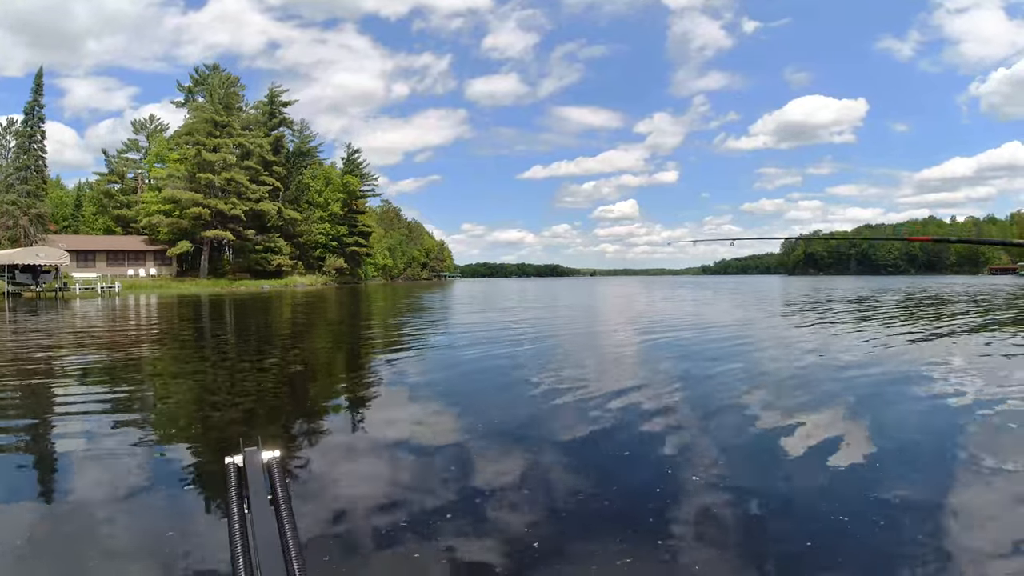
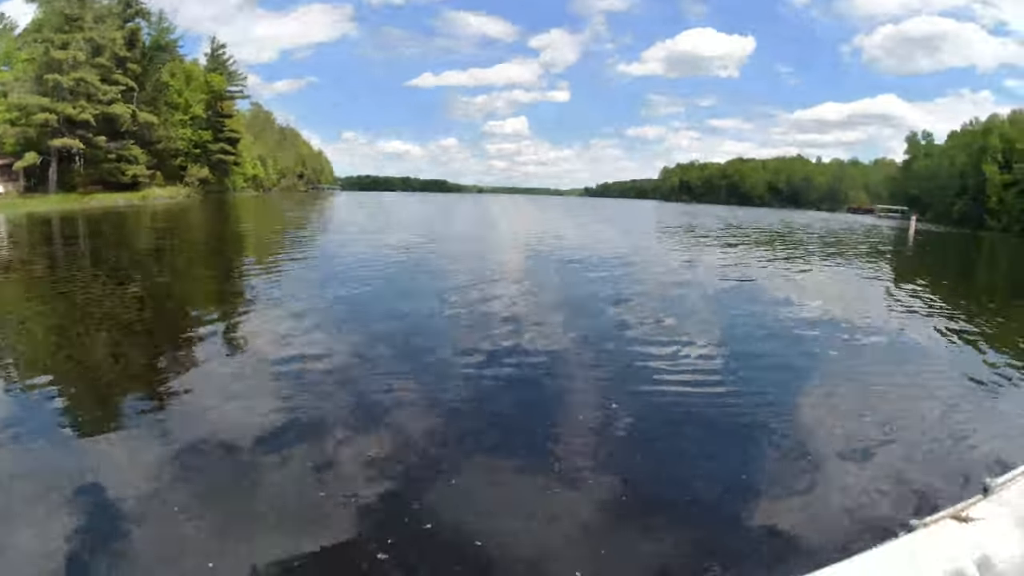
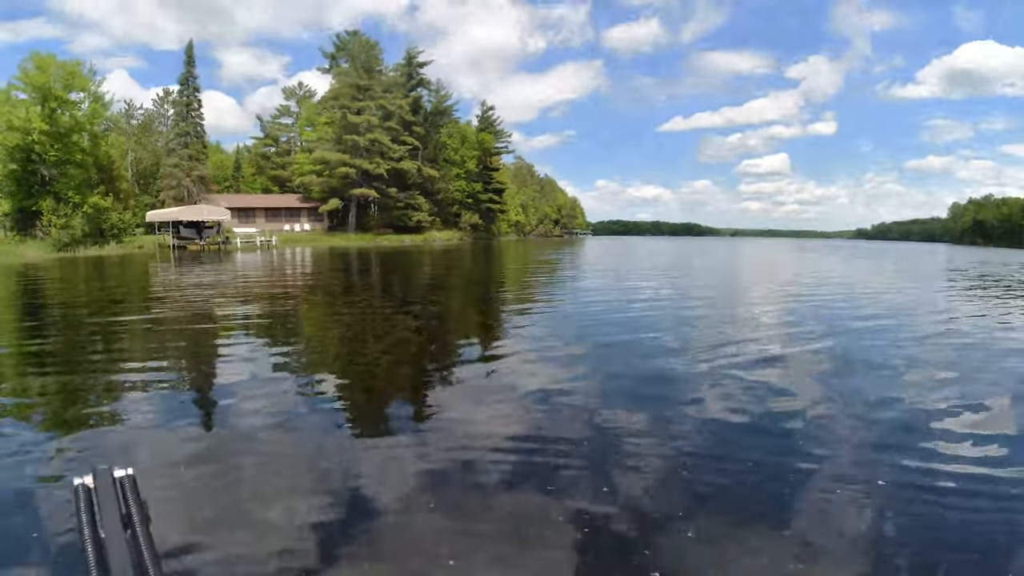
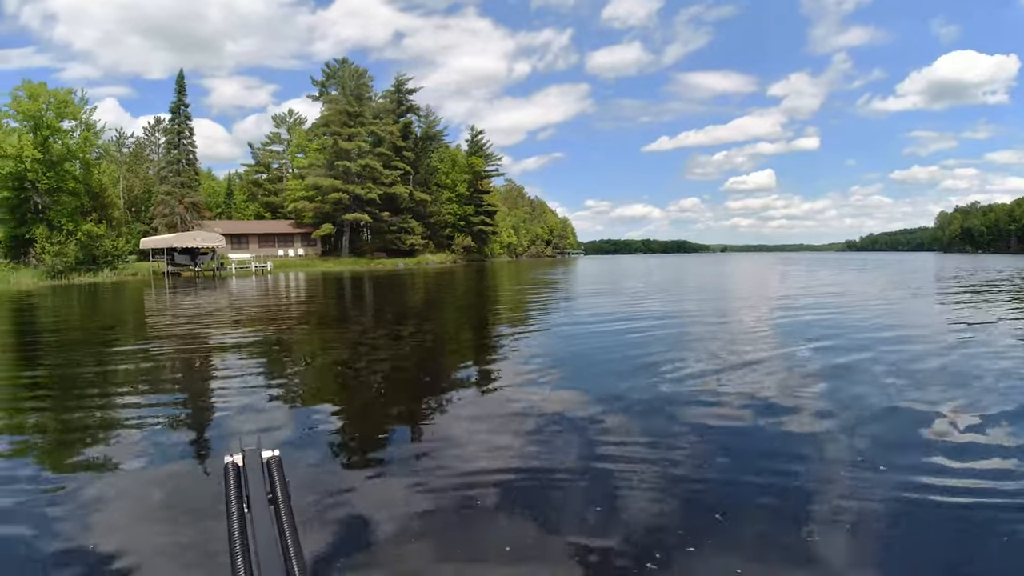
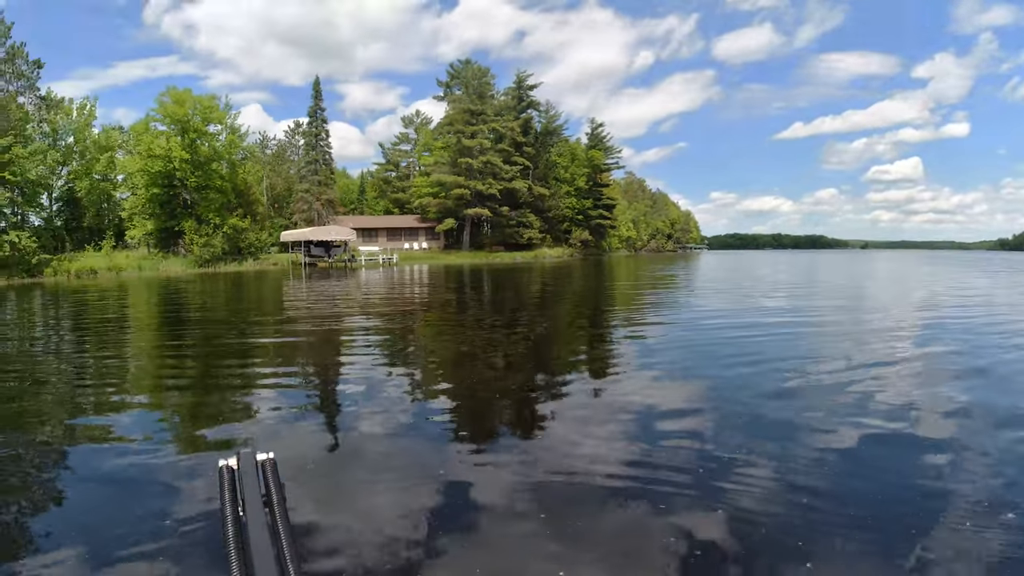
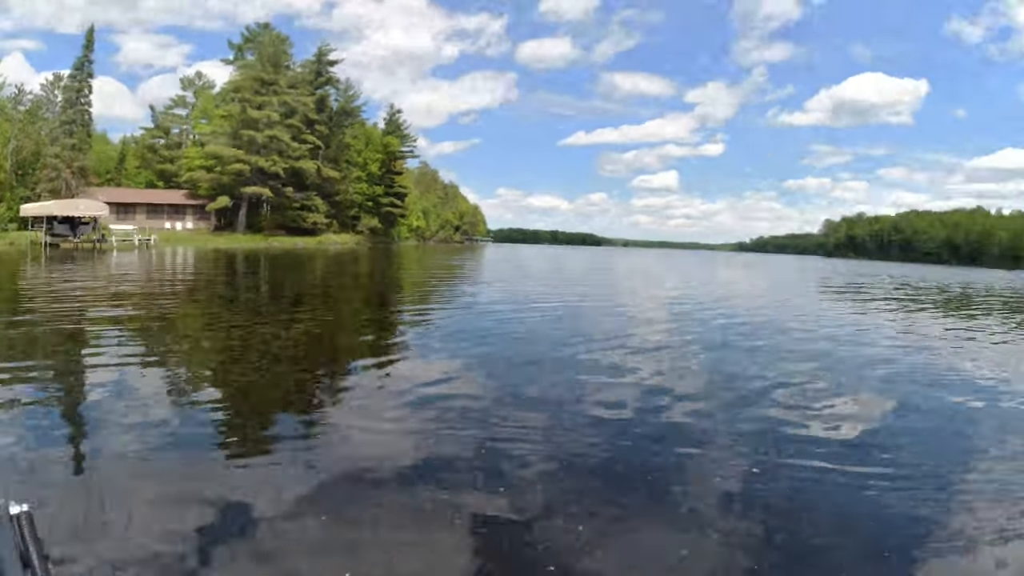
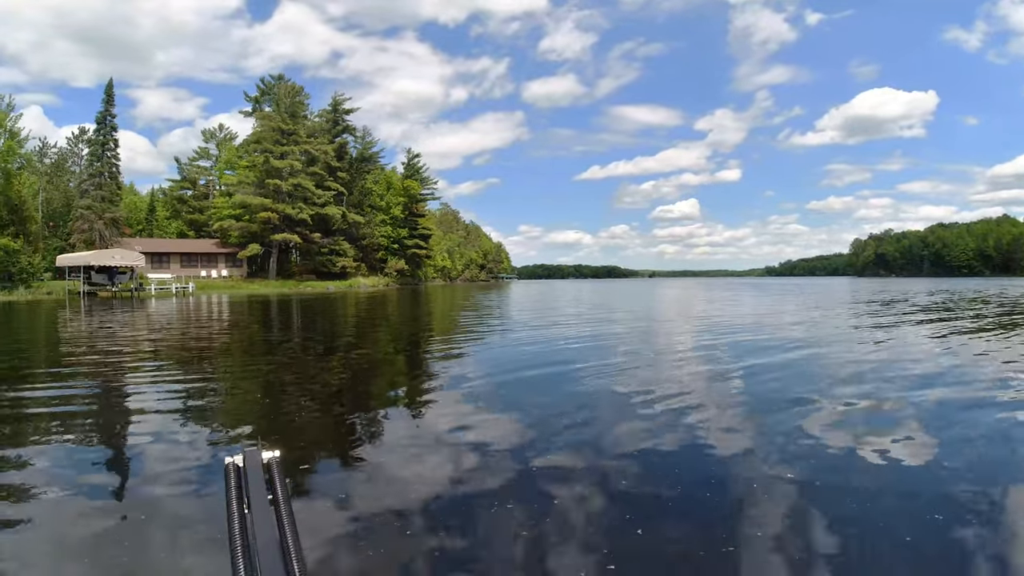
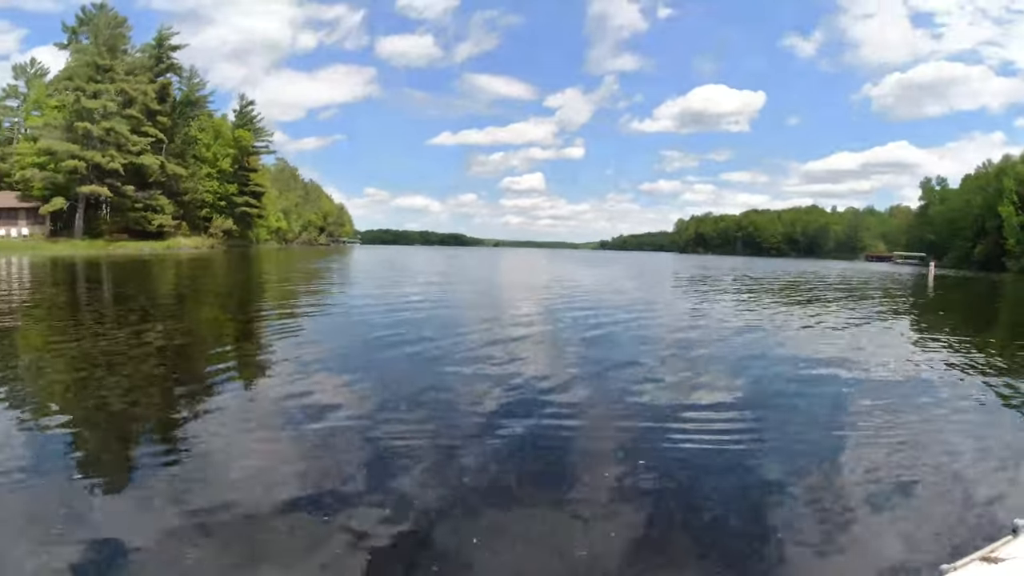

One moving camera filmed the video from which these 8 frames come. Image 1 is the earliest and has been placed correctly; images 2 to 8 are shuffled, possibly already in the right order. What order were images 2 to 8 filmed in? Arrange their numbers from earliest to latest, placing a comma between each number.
7, 4, 5, 3, 6, 2, 8
